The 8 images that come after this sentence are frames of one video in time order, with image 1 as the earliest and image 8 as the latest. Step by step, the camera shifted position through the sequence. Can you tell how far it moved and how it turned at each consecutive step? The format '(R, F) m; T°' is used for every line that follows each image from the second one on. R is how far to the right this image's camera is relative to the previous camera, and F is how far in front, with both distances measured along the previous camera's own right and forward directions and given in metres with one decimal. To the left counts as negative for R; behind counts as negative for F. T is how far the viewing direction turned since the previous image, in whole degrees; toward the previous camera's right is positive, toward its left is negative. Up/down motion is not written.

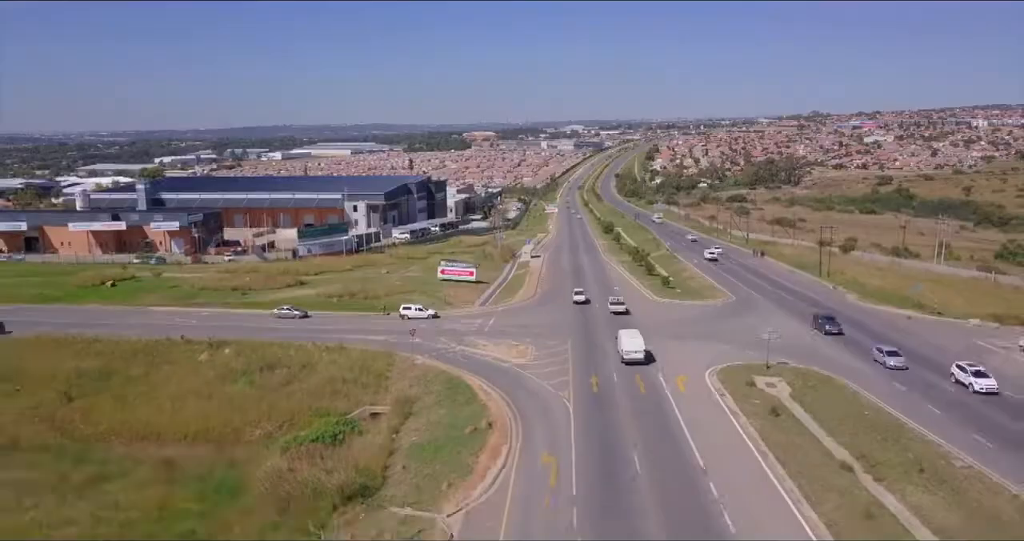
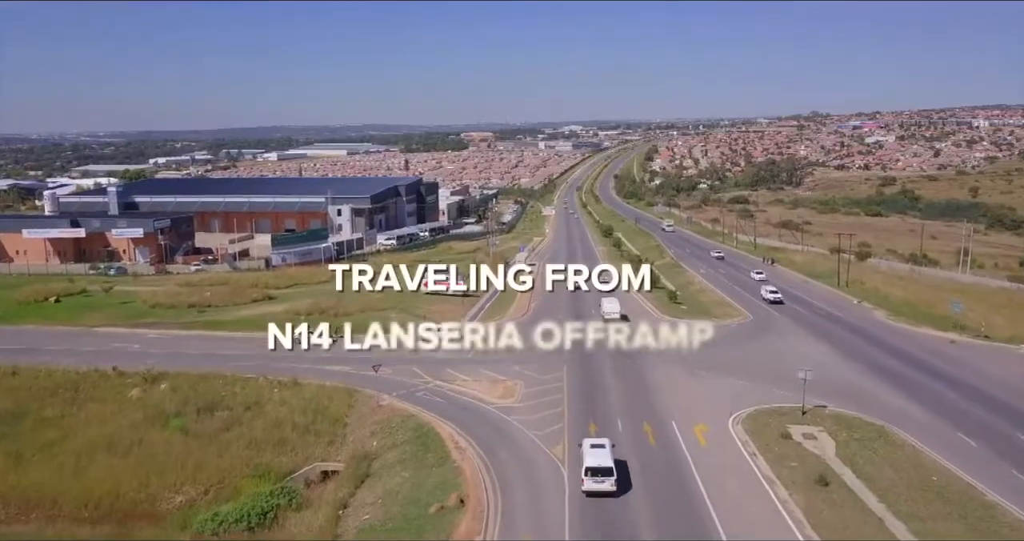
(+0.6, +5.3) m; 0°
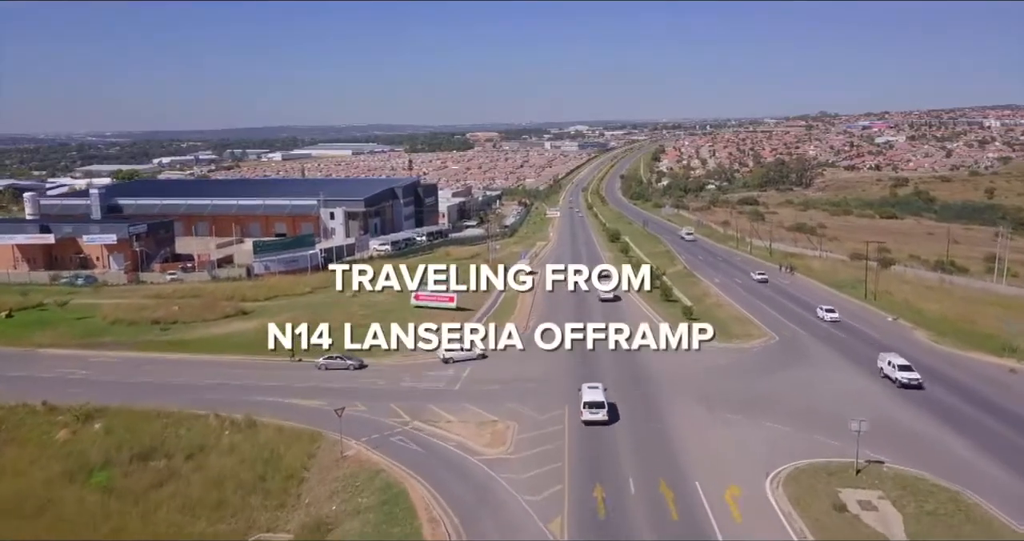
(+0.5, +4.5) m; 0°
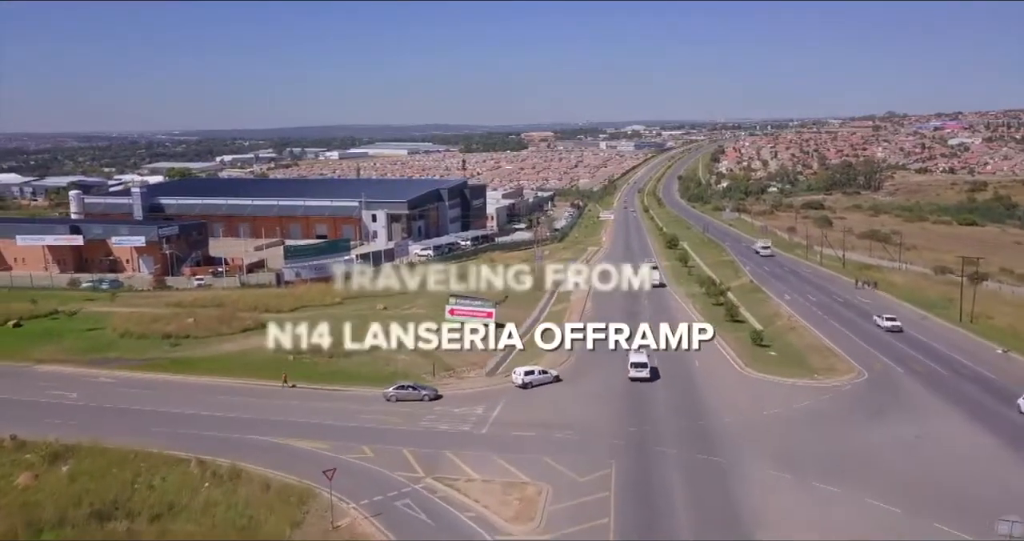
(+0.5, +4.7) m; -4°
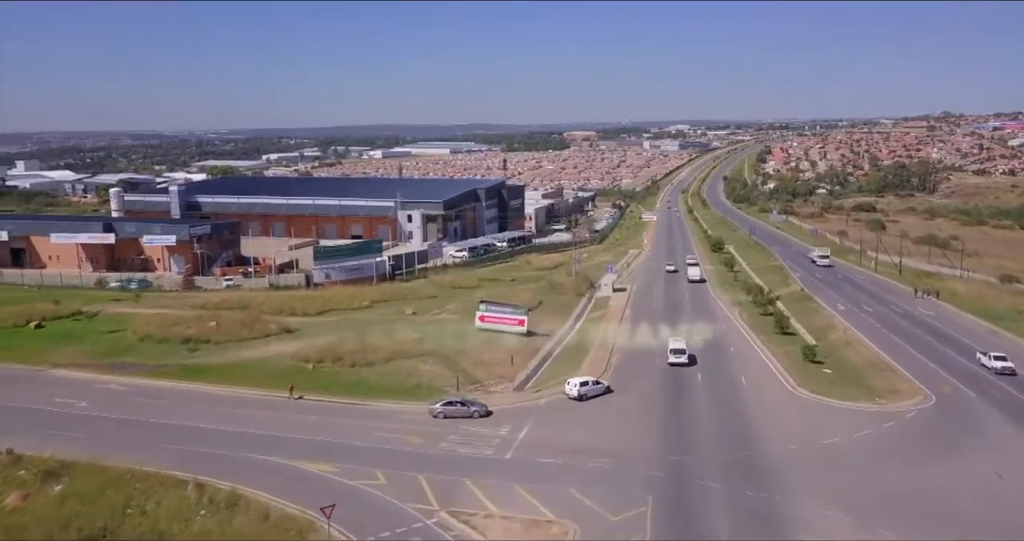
(+0.4, +2.2) m; -3°
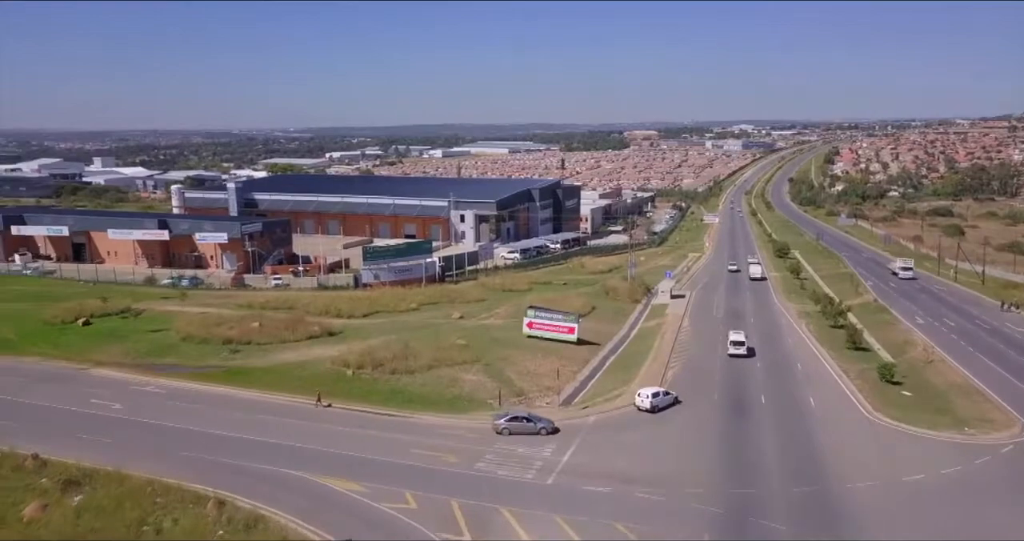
(+0.3, +1.9) m; -4°
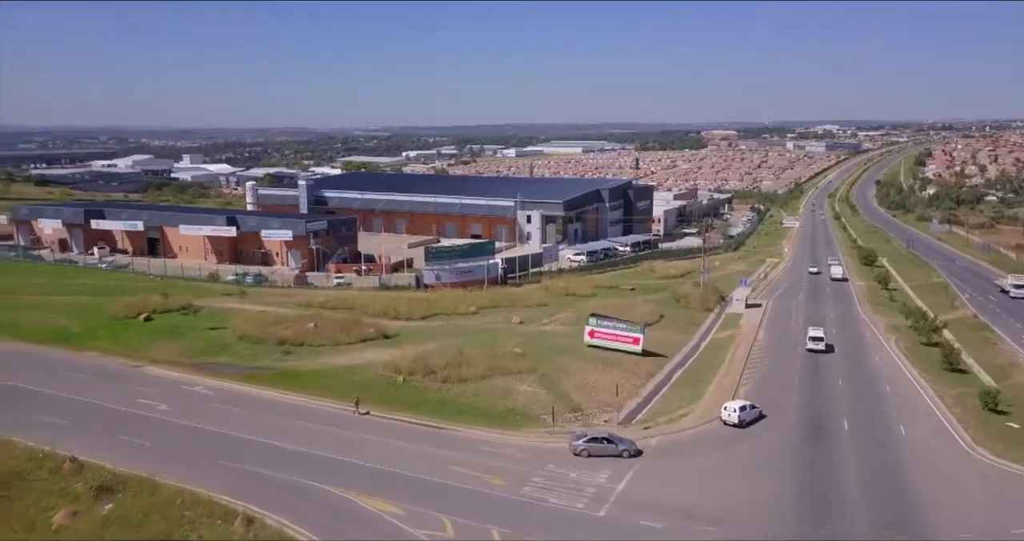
(+0.5, +1.8) m; -5°
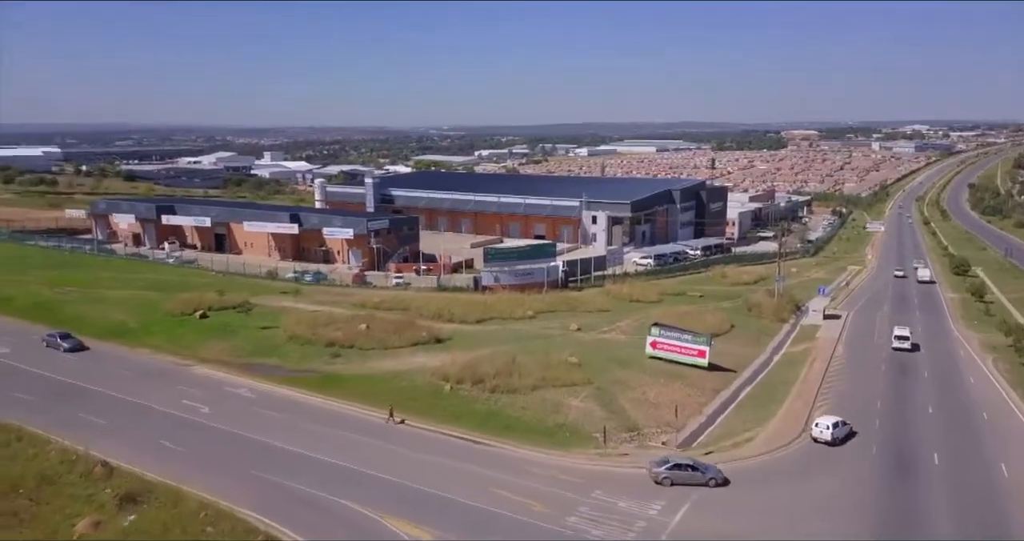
(+0.6, +1.8) m; -5°
